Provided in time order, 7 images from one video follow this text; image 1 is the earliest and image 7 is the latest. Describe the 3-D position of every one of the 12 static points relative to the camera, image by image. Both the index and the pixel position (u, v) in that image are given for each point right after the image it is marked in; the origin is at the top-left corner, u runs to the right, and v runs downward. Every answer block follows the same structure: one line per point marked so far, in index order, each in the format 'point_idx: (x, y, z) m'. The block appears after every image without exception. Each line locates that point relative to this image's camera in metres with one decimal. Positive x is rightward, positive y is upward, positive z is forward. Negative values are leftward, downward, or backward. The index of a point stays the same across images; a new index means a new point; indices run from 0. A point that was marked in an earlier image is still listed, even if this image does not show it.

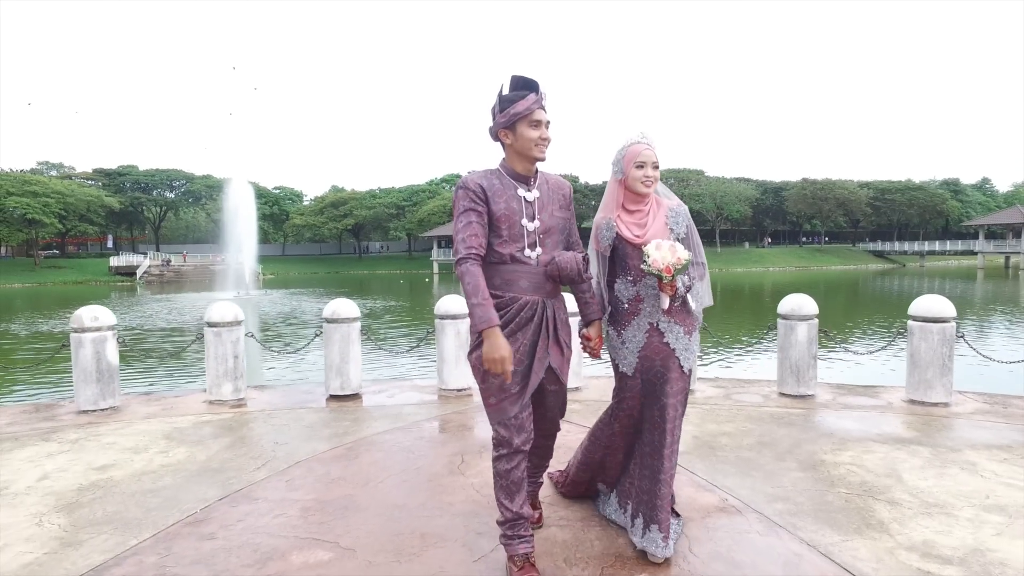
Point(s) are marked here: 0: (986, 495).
0: (+2.3, -1.0, +3.2) m
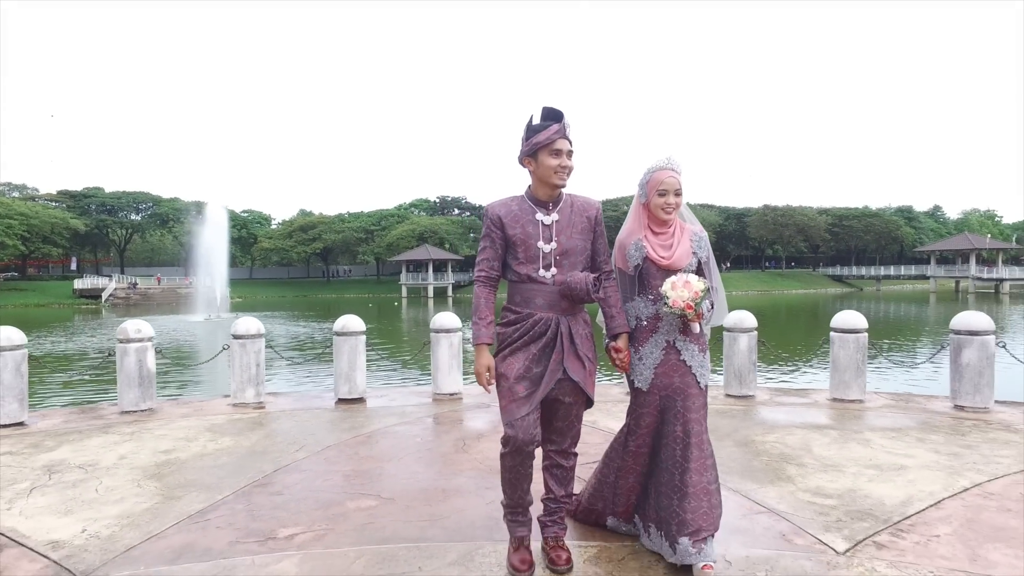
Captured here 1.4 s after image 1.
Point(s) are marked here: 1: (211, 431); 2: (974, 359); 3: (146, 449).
0: (+2.3, -1.1, +4.2) m
1: (-2.4, -1.1, +5.2) m
2: (+4.1, -0.6, +5.8) m
3: (-2.6, -1.1, +4.7) m
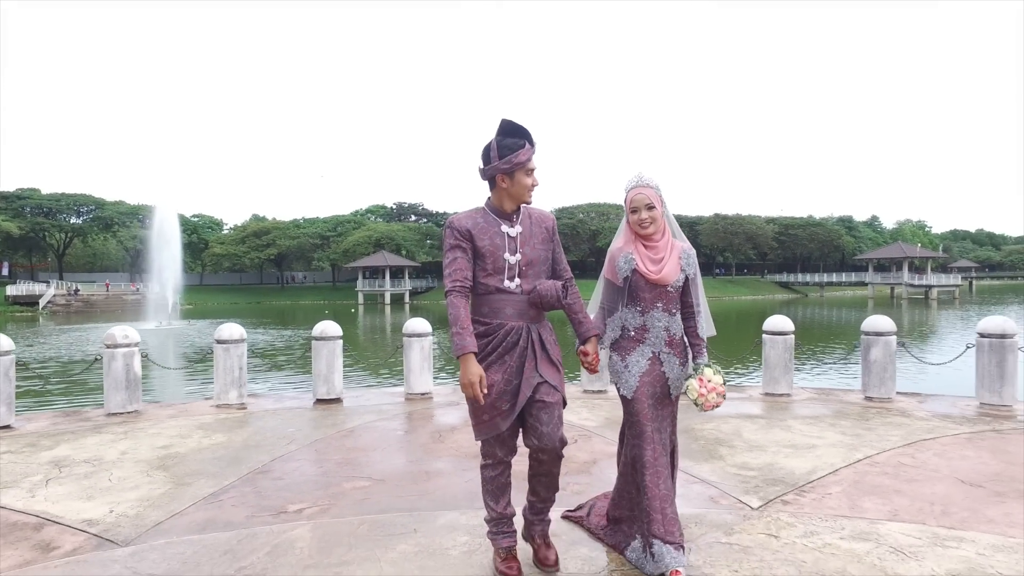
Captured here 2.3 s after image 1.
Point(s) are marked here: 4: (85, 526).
0: (+2.1, -1.2, +4.9) m
1: (-2.7, -1.2, +5.6) m
2: (+3.8, -0.7, +6.6) m
3: (-2.8, -1.2, +5.0) m
4: (-2.2, -1.2, +3.3) m
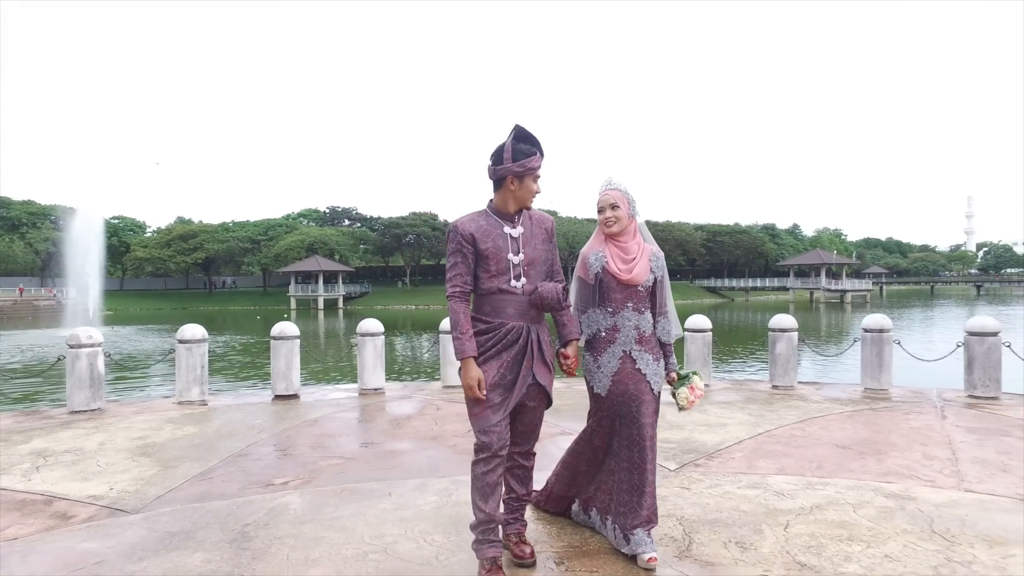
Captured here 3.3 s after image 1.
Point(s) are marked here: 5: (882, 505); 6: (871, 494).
0: (+1.7, -1.2, +5.7) m
1: (-3.1, -1.2, +5.9) m
2: (+3.2, -0.7, +7.6) m
3: (-3.2, -1.2, +5.4) m
4: (-2.4, -1.2, +3.7) m
5: (+2.0, -1.2, +3.5) m
6: (+2.0, -1.2, +3.7) m
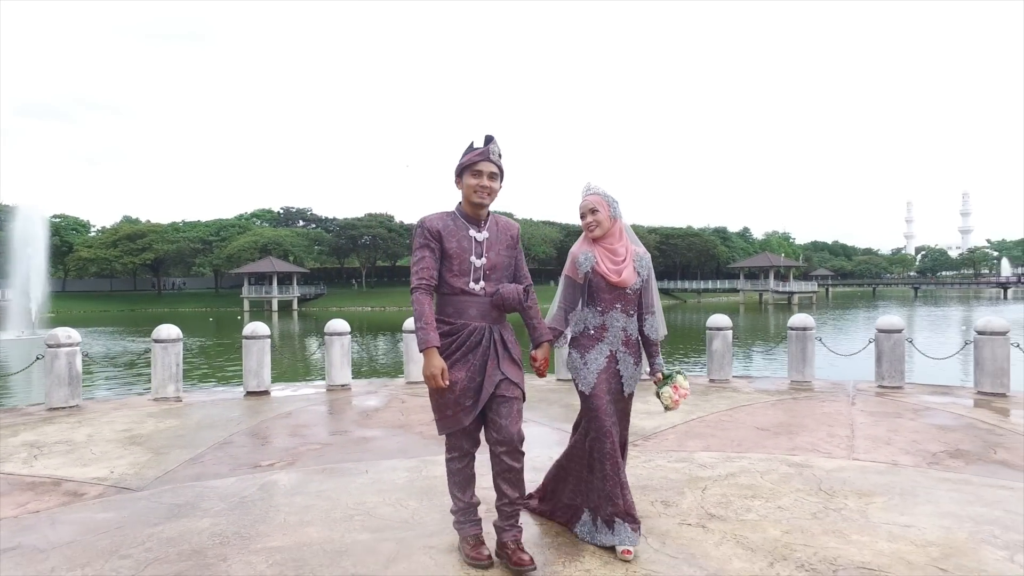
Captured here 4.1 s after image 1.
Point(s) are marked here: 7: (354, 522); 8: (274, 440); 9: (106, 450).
0: (+1.3, -1.2, +6.4) m
1: (-3.5, -1.3, +6.3) m
2: (+2.7, -0.7, +8.4) m
3: (-3.6, -1.2, +5.7) m
4: (-2.6, -1.2, +4.1) m
5: (+1.8, -1.2, +4.2) m
6: (+1.8, -1.2, +4.4) m
7: (-0.8, -1.2, +3.4) m
8: (-1.9, -1.2, +5.3) m
9: (-3.1, -1.2, +5.0) m
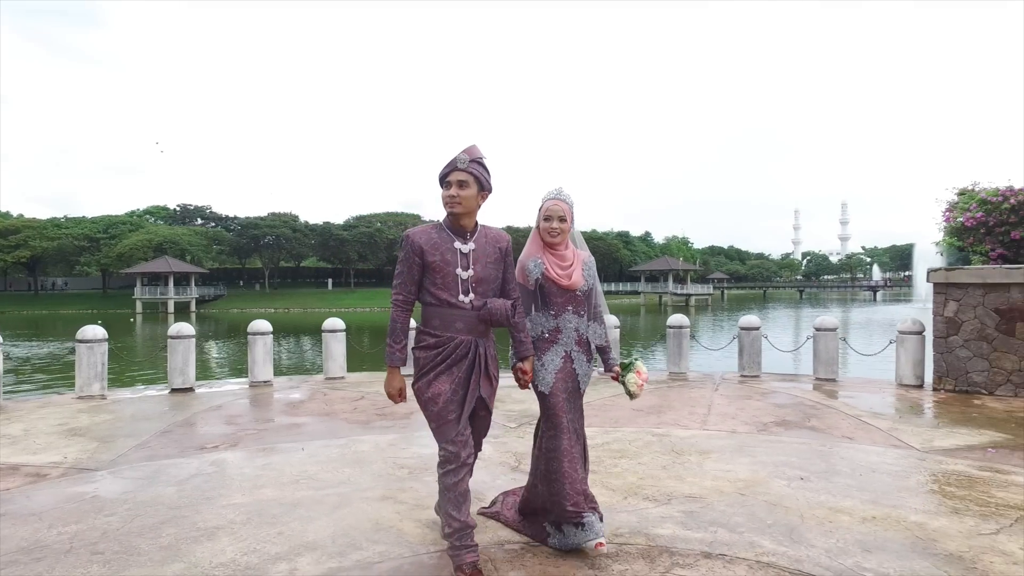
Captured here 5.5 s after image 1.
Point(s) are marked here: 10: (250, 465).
0: (+0.3, -1.2, +7.4) m
1: (-4.4, -1.3, +6.6) m
2: (+1.4, -0.8, +9.5) m
3: (-4.4, -1.3, +6.0) m
4: (-3.2, -1.3, +4.6) m
5: (+1.1, -1.2, +5.3) m
6: (+1.1, -1.2, +5.5) m
7: (-1.3, -1.2, +4.1) m
8: (-2.7, -1.3, +5.8) m
9: (-3.8, -1.3, +5.3) m
10: (-1.8, -1.2, +4.5) m
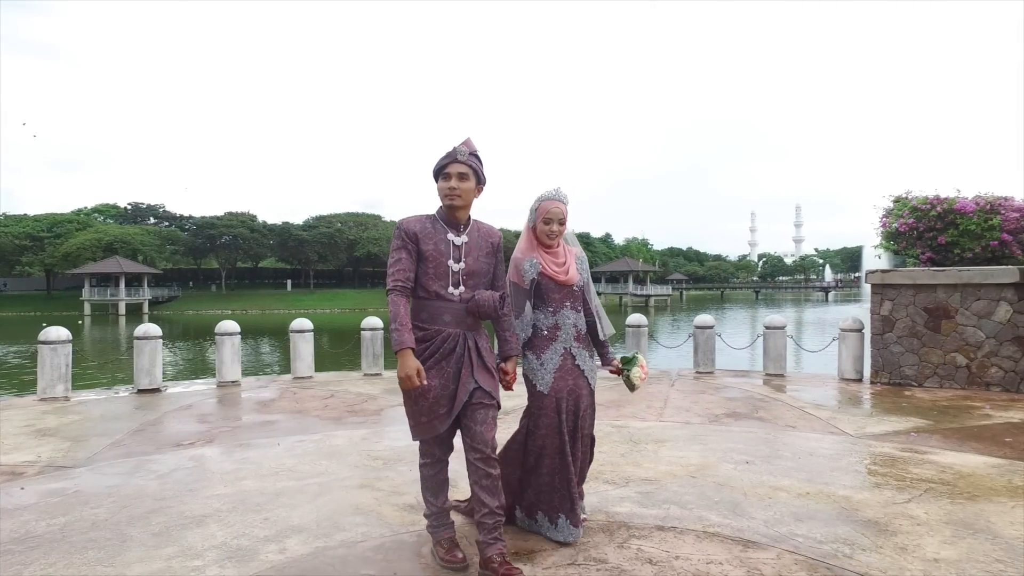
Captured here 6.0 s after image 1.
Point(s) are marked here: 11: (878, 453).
0: (-0.1, -1.2, +7.7) m
1: (-4.8, -1.3, +6.6) m
2: (+0.9, -0.8, +9.9) m
3: (-4.7, -1.3, +6.0) m
4: (-3.5, -1.3, +4.7) m
5: (+0.8, -1.2, +5.6) m
6: (+0.8, -1.2, +5.8) m
7: (-1.5, -1.2, +4.3) m
8: (-3.0, -1.3, +5.9) m
9: (-4.1, -1.3, +5.4) m
10: (-2.0, -1.2, +4.7) m
11: (+2.6, -1.2, +4.7) m
